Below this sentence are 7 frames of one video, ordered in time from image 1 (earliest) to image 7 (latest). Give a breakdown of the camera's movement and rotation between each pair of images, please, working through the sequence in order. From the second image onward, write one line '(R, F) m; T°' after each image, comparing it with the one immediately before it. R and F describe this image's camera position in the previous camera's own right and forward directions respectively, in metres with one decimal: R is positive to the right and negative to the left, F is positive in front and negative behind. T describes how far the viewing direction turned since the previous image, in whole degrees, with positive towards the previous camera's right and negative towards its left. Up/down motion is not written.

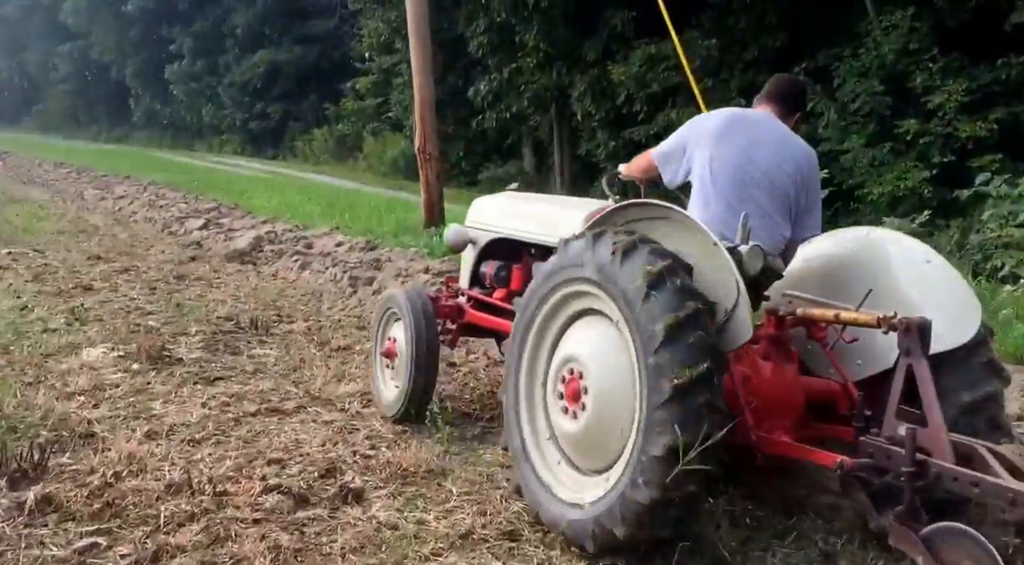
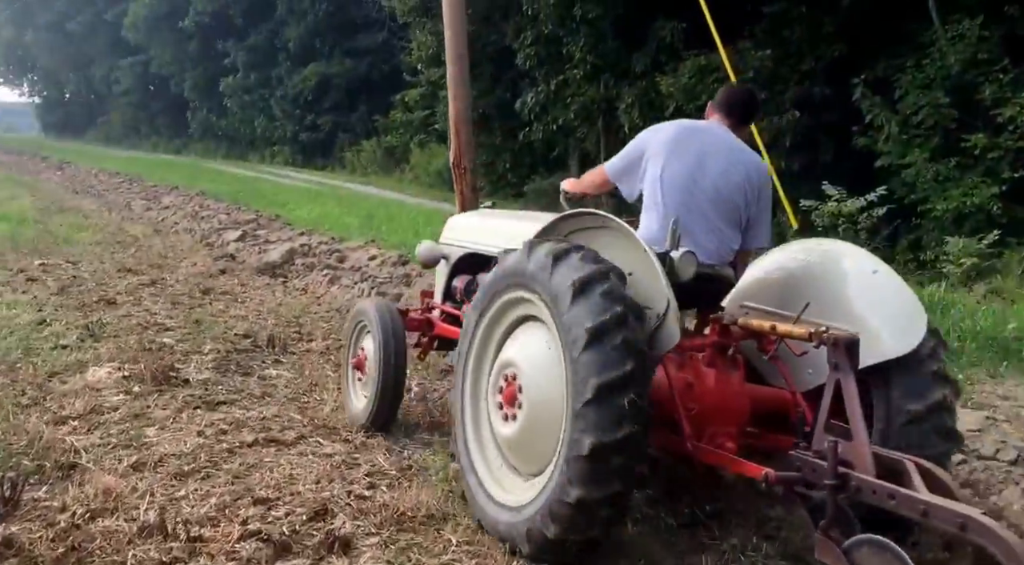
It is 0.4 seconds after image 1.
(+0.2, +0.4) m; -3°
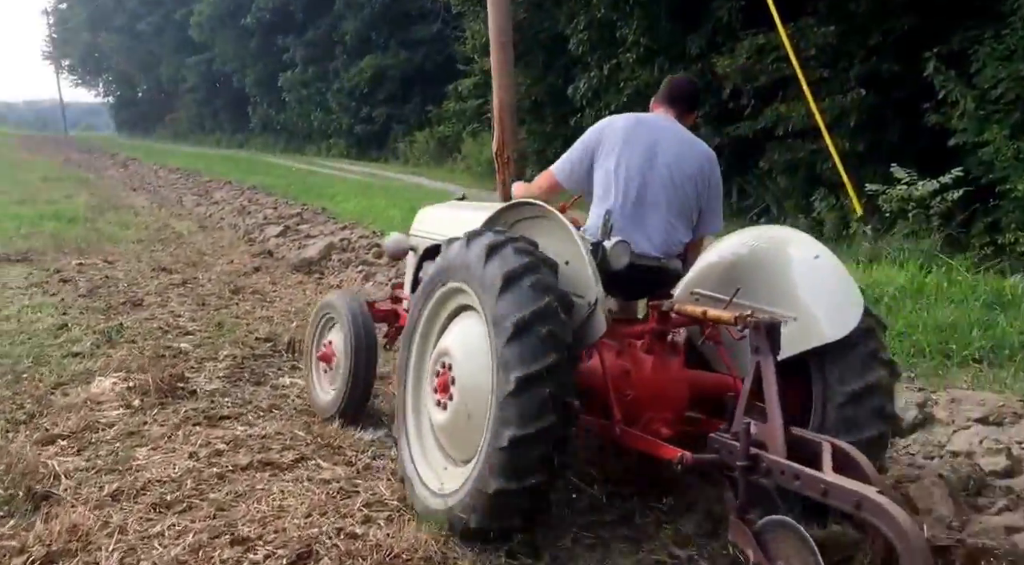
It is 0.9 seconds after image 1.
(+0.2, +0.5) m; -4°
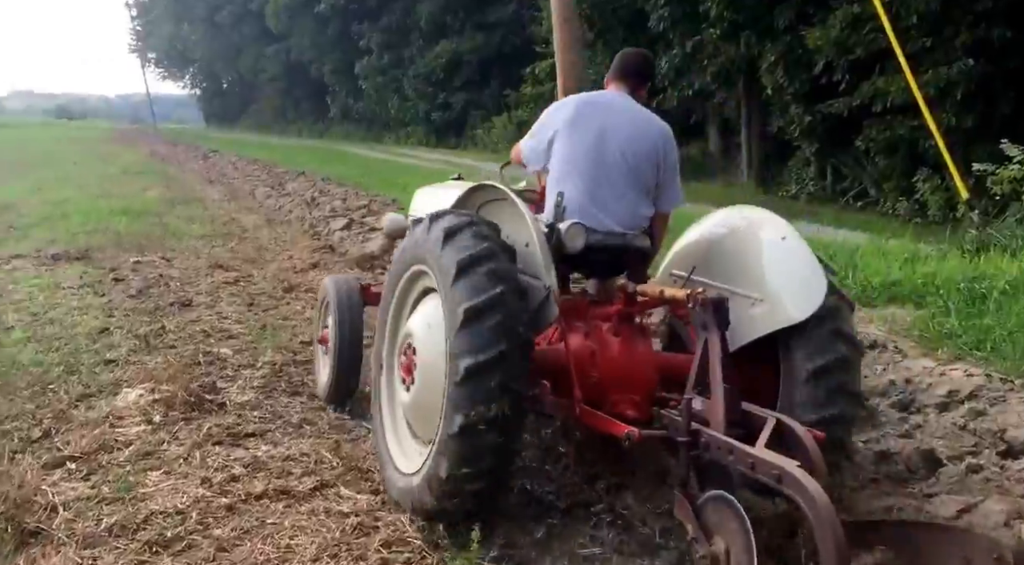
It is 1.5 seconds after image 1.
(+0.2, +0.5) m; -5°
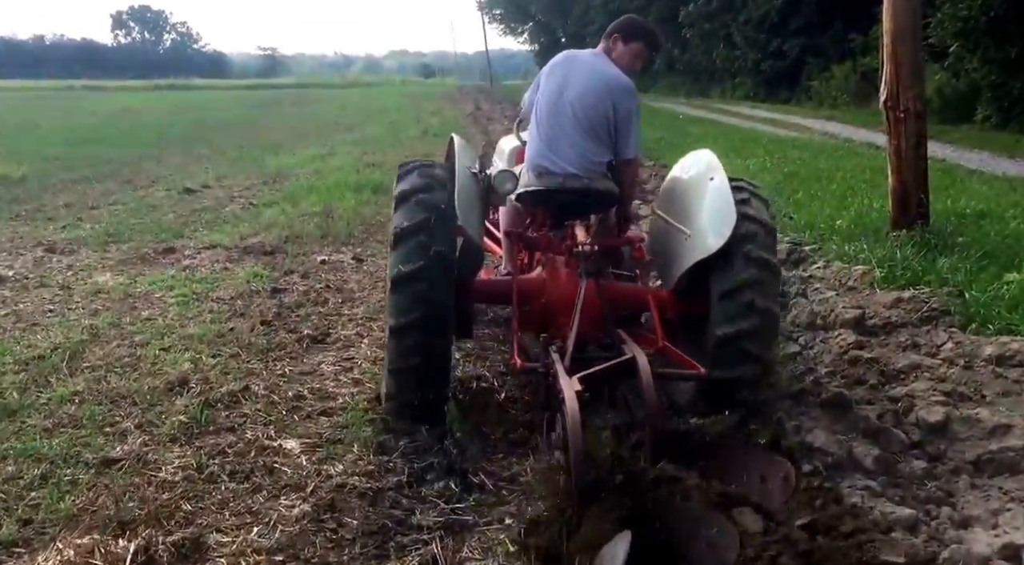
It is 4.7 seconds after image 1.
(+0.4, +2.5) m; -19°
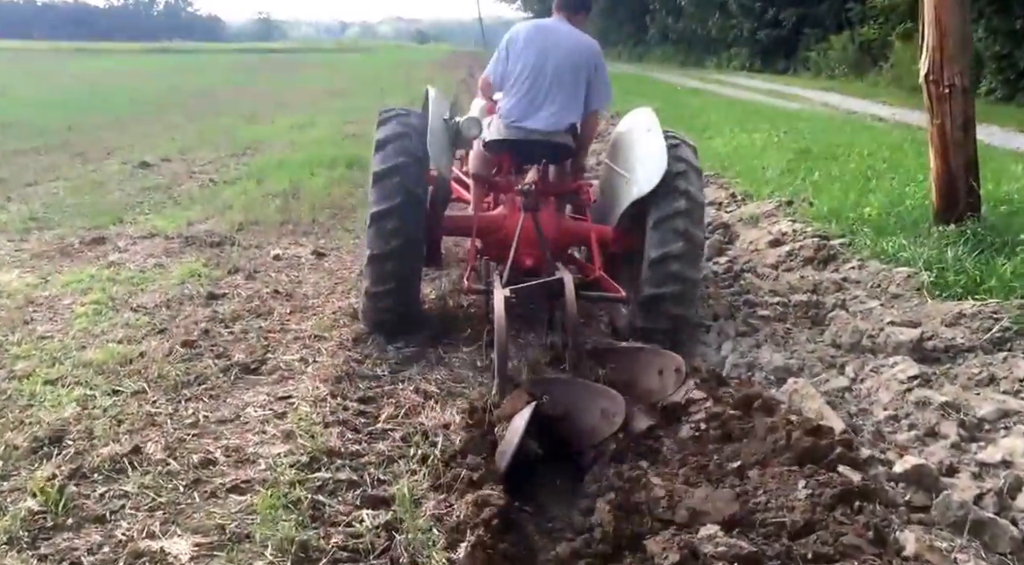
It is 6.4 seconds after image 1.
(+0.1, +1.1) m; 0°
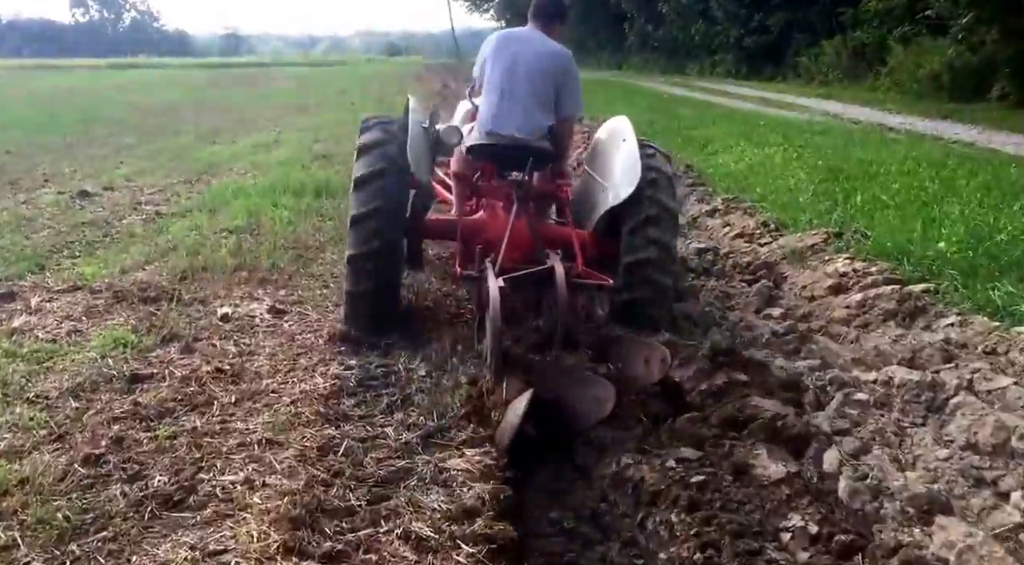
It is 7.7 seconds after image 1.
(-0.1, +1.2) m; +1°
